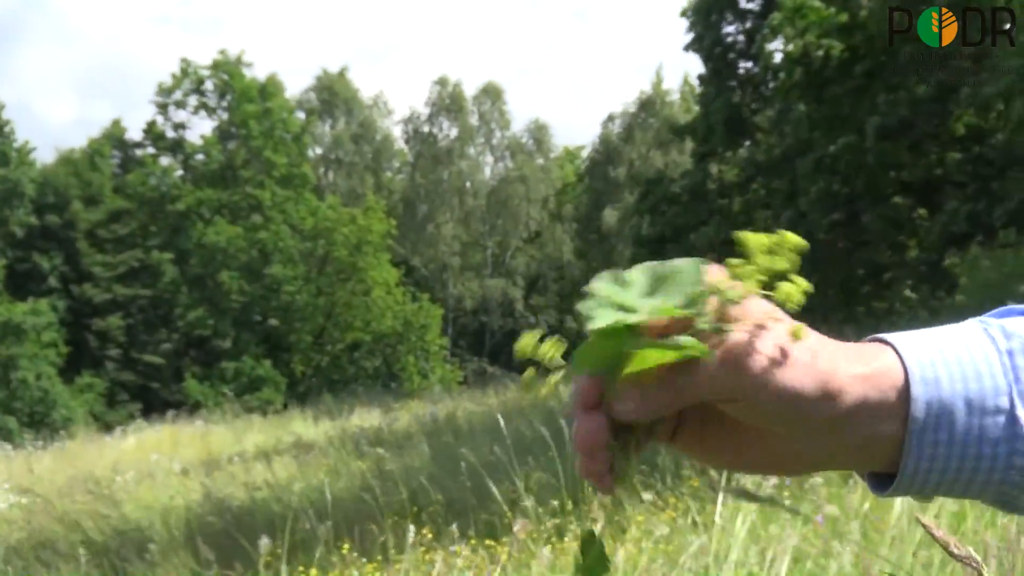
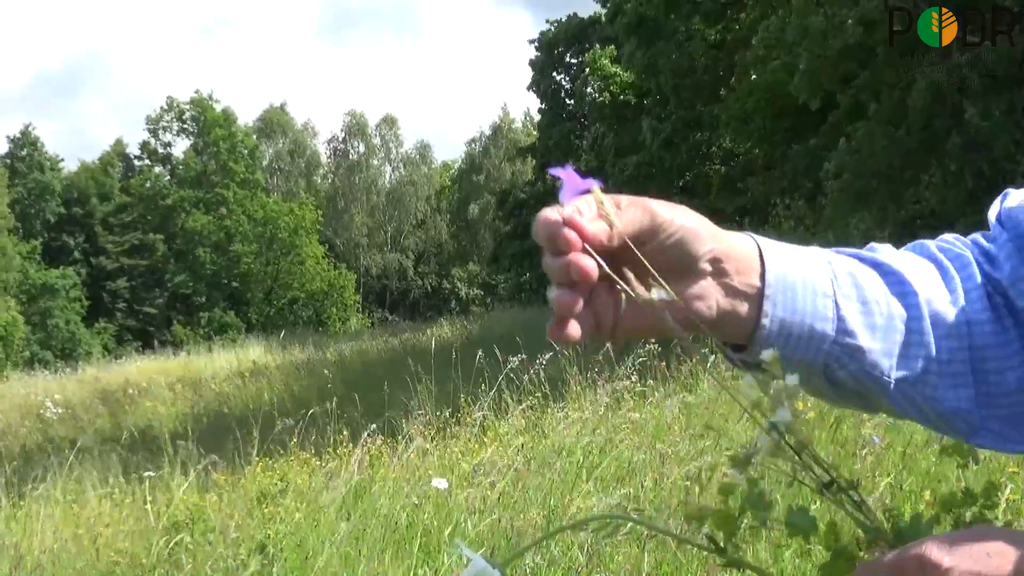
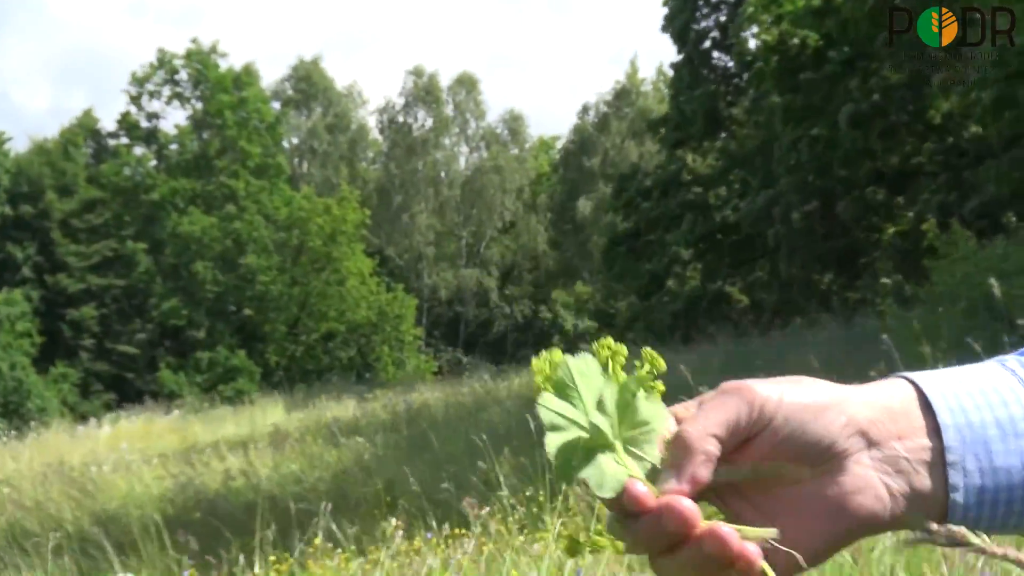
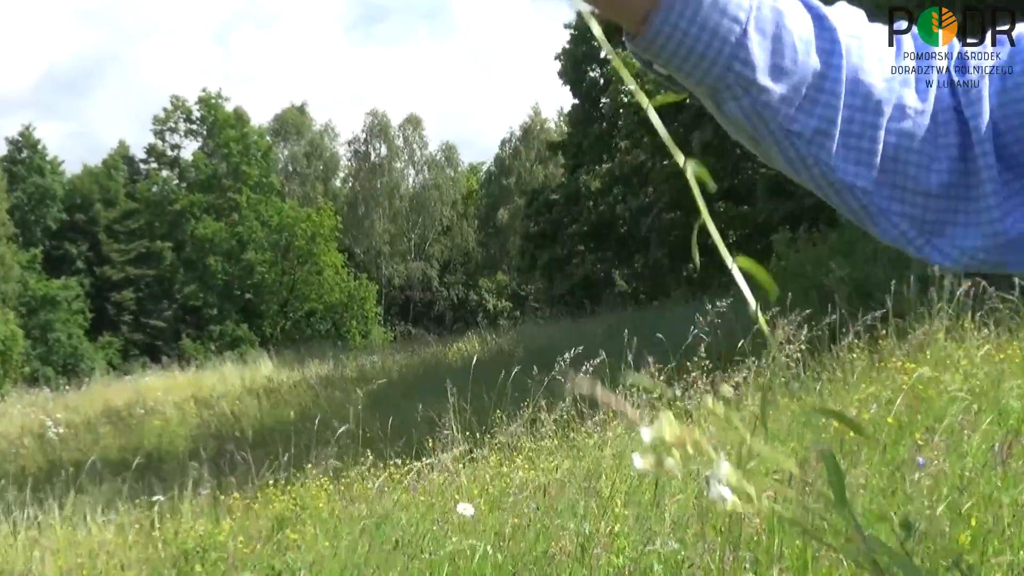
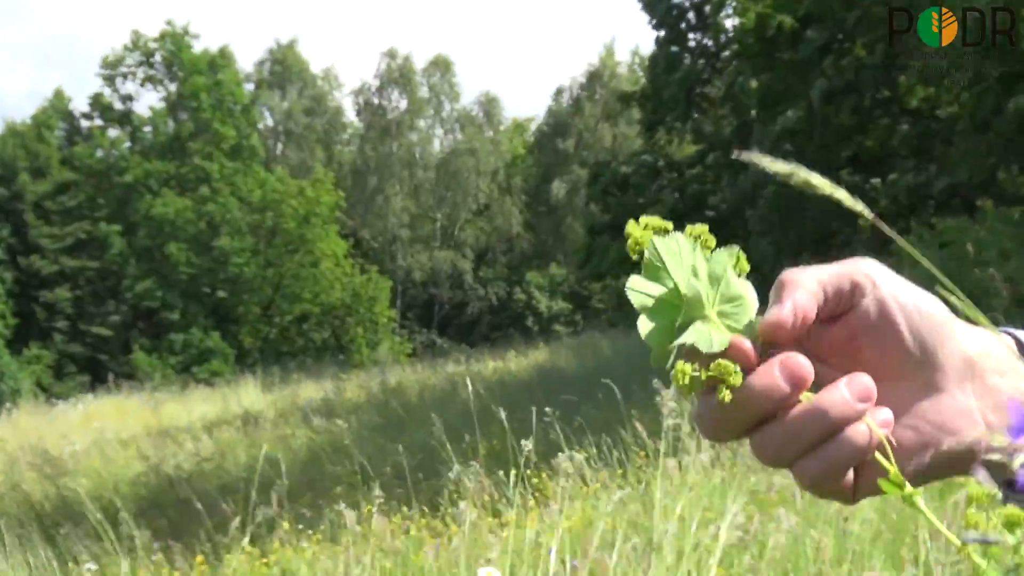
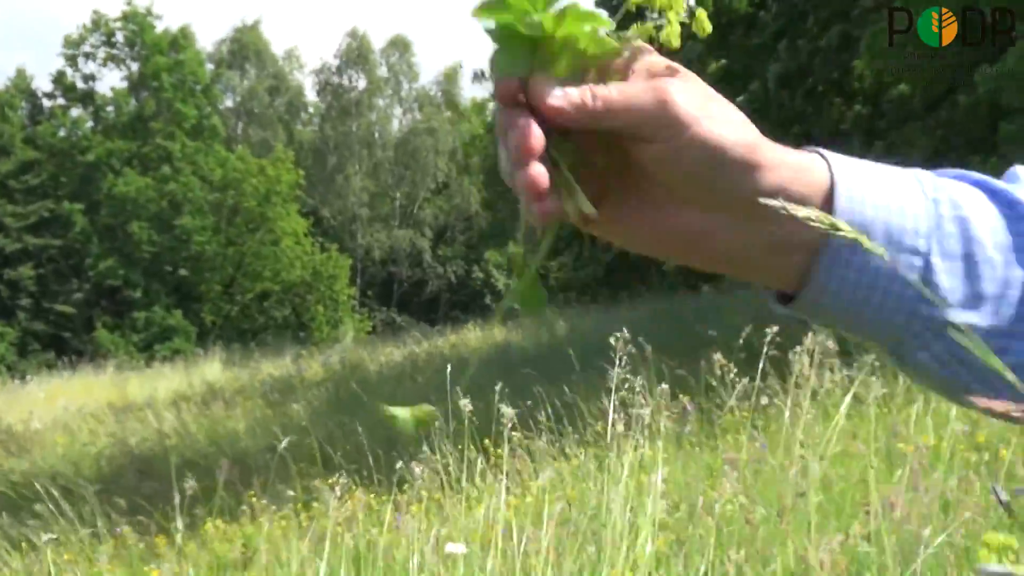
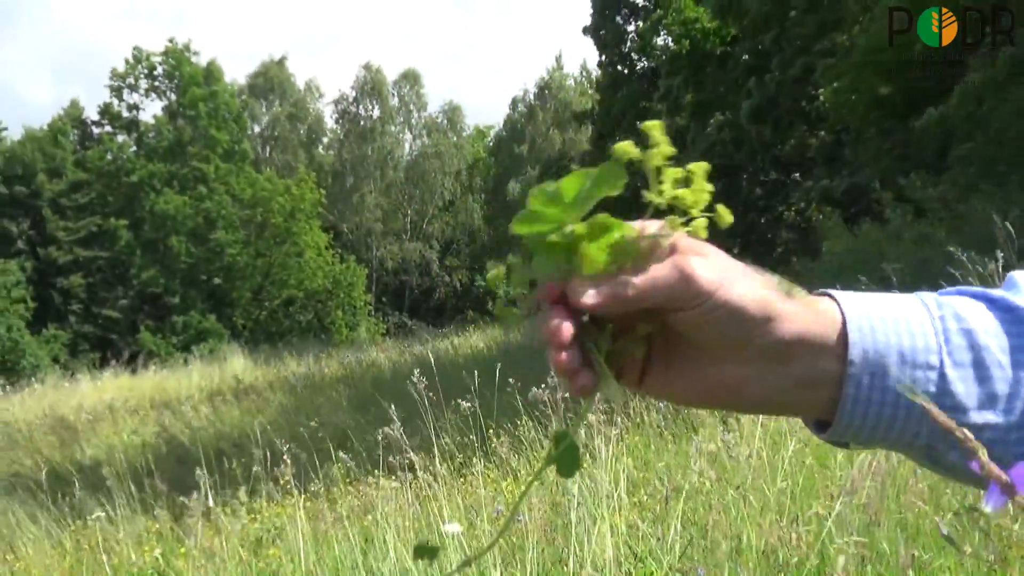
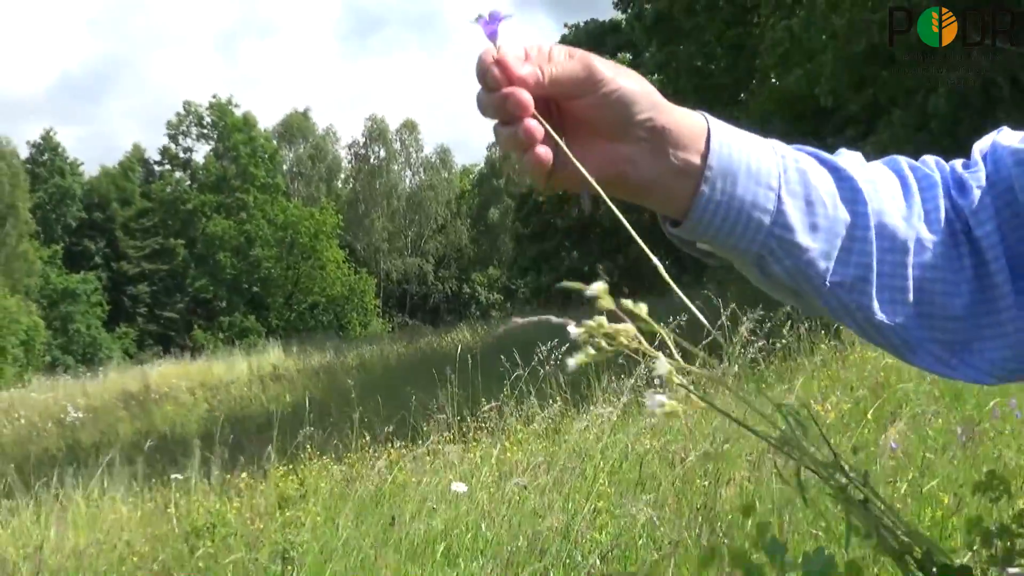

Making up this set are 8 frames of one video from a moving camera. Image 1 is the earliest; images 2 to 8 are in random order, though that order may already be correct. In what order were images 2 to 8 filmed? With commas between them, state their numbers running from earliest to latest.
3, 5, 6, 7, 2, 8, 4
